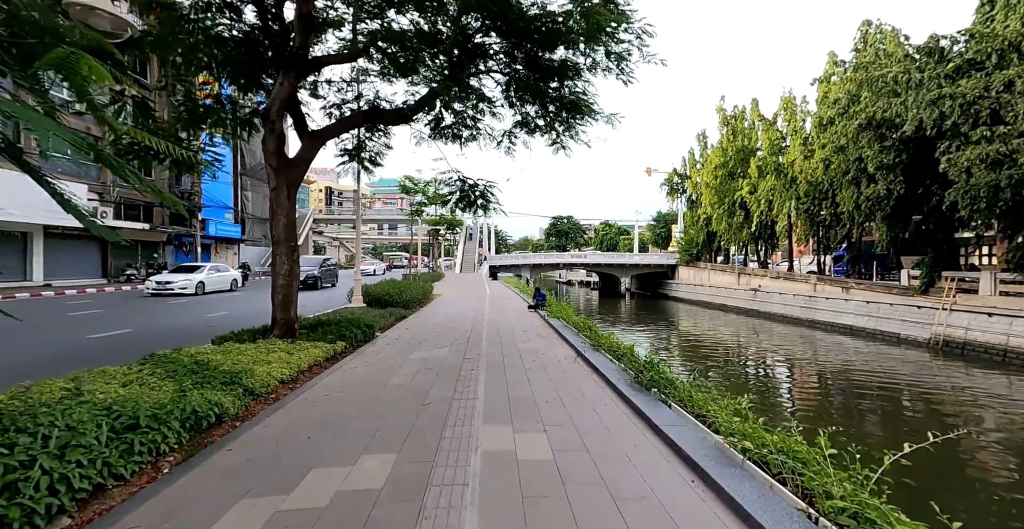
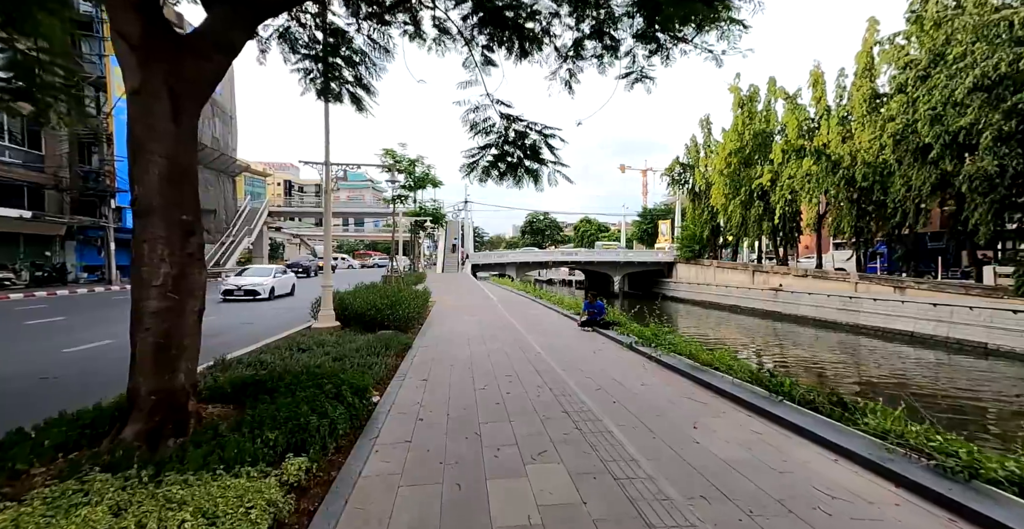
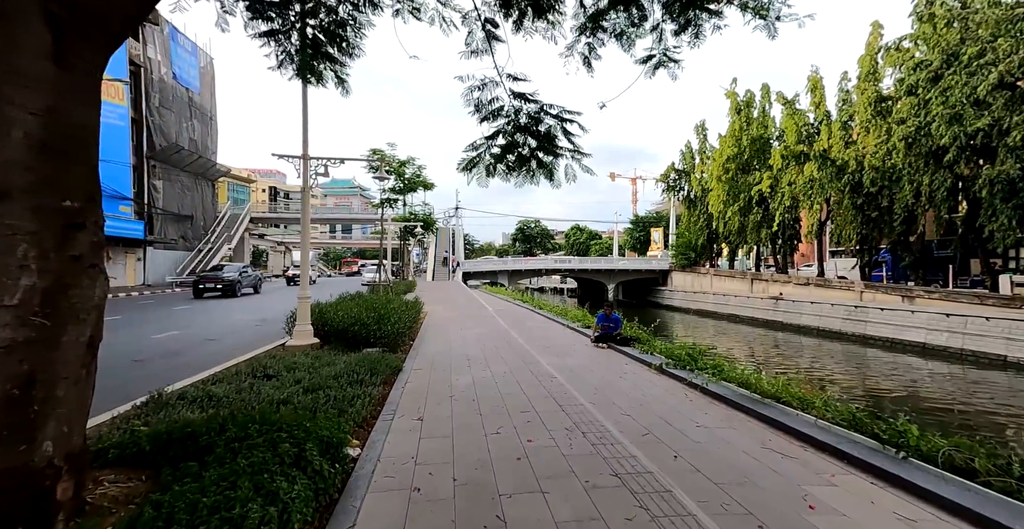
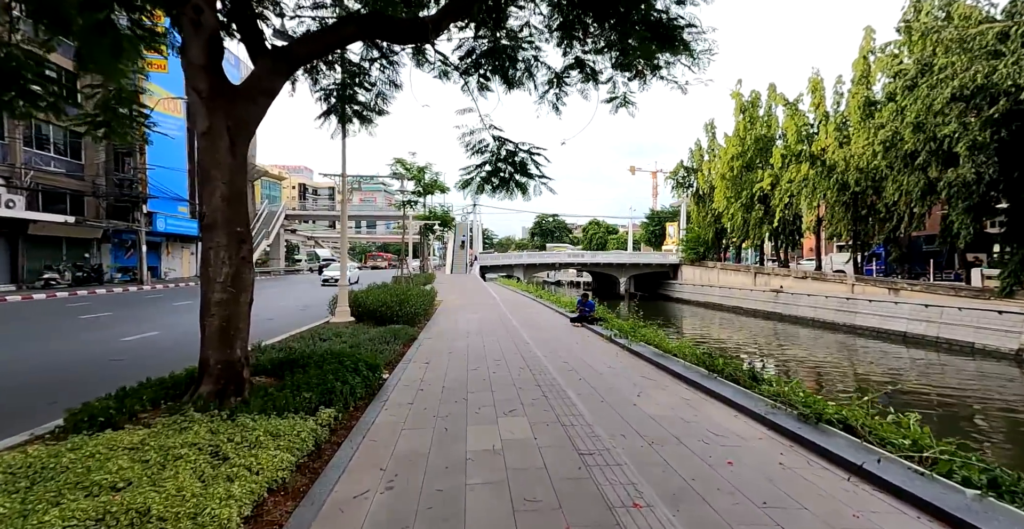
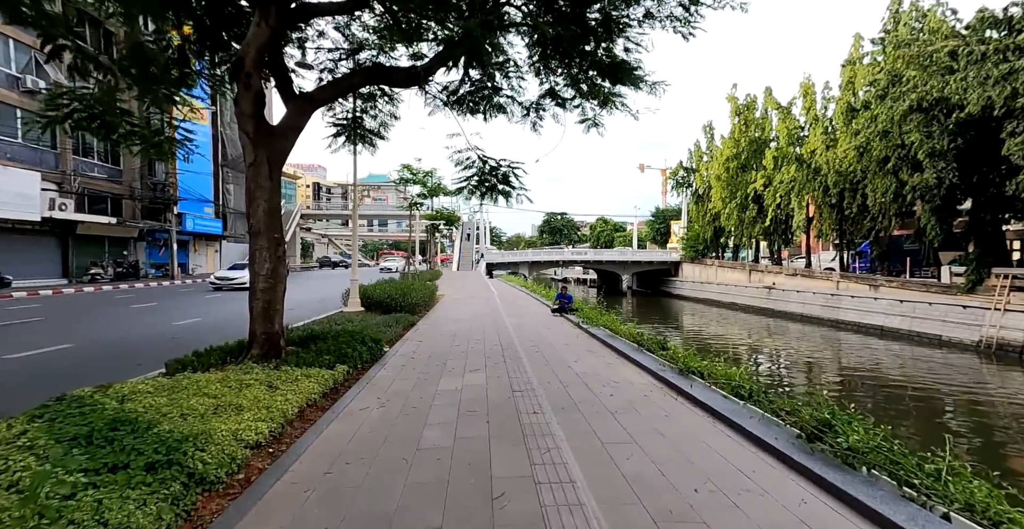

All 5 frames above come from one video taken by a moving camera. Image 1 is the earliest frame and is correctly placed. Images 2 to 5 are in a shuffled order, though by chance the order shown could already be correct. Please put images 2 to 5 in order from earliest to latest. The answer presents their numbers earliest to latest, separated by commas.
5, 4, 2, 3
